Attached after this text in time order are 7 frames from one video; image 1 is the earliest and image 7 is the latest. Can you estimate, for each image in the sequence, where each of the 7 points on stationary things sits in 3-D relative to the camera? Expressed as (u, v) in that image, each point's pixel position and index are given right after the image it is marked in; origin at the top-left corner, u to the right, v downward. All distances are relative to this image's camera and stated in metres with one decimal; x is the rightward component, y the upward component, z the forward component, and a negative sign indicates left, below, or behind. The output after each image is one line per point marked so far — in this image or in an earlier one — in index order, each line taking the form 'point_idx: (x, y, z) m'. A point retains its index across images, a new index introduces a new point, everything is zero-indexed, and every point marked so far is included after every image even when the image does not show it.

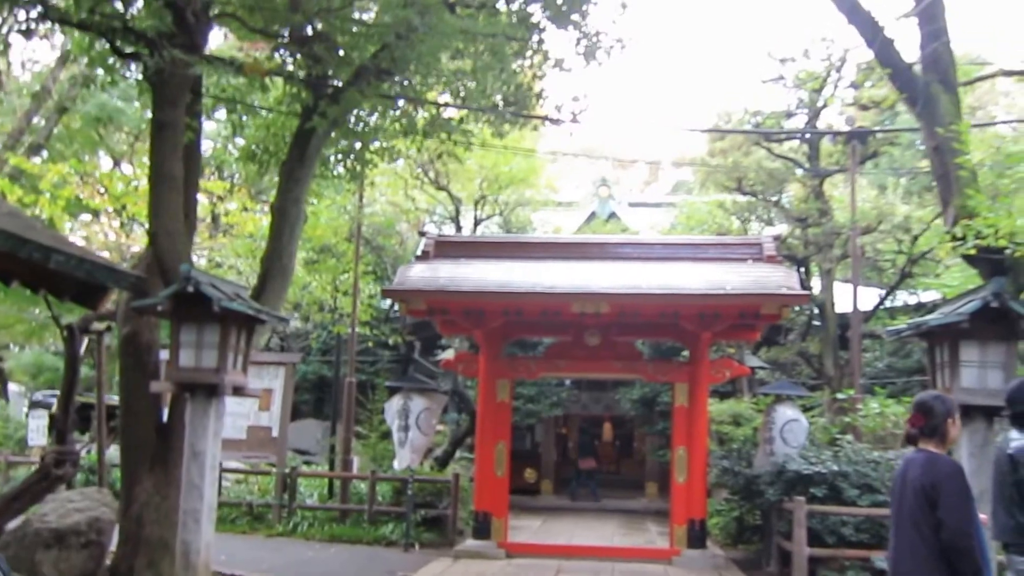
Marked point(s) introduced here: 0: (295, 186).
0: (-2.0, +0.9, +8.4) m
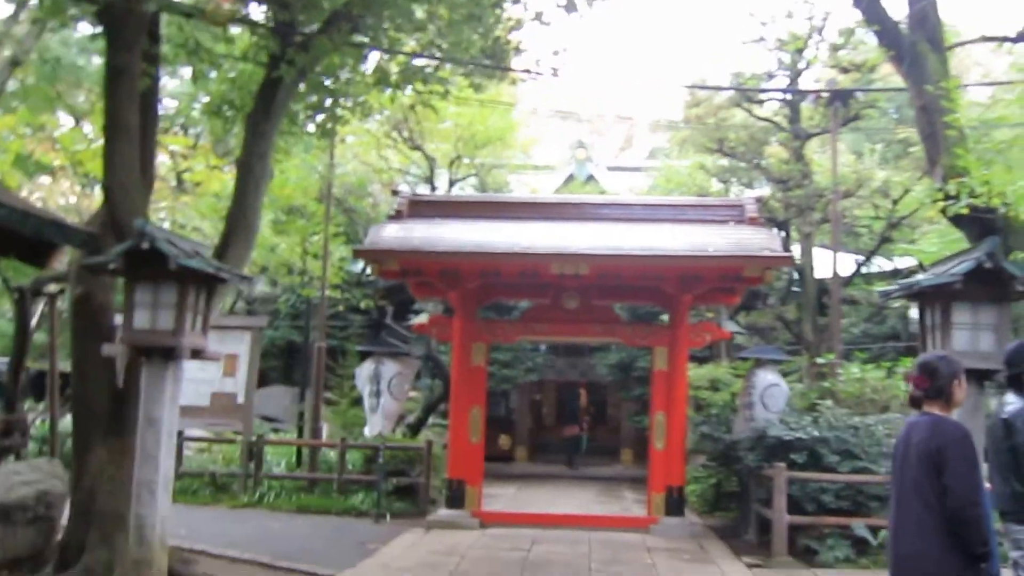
0: (-2.2, +1.3, +8.0) m
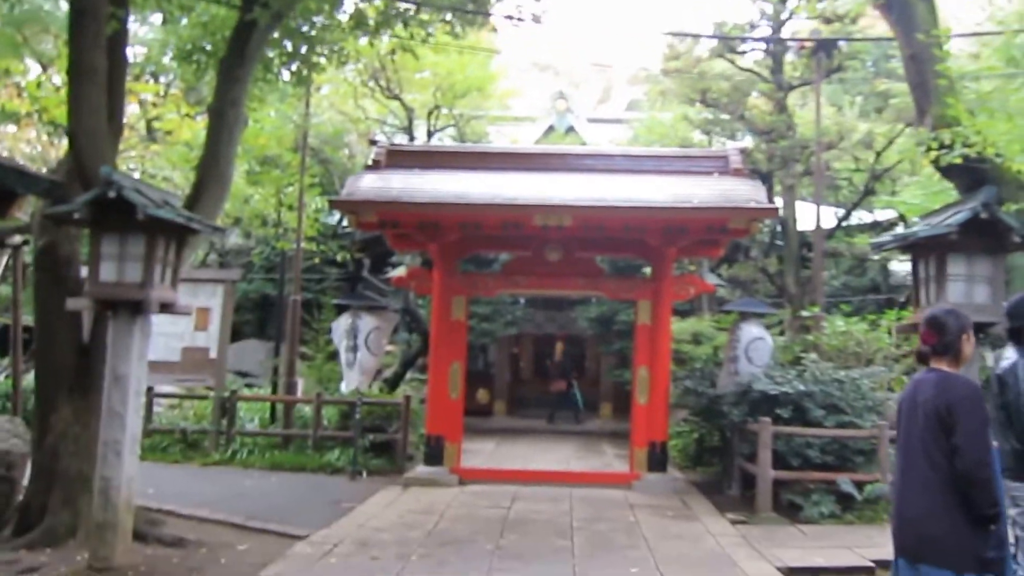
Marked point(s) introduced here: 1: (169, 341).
0: (-2.3, +1.7, +7.6) m
1: (-4.3, -0.7, +11.5) m
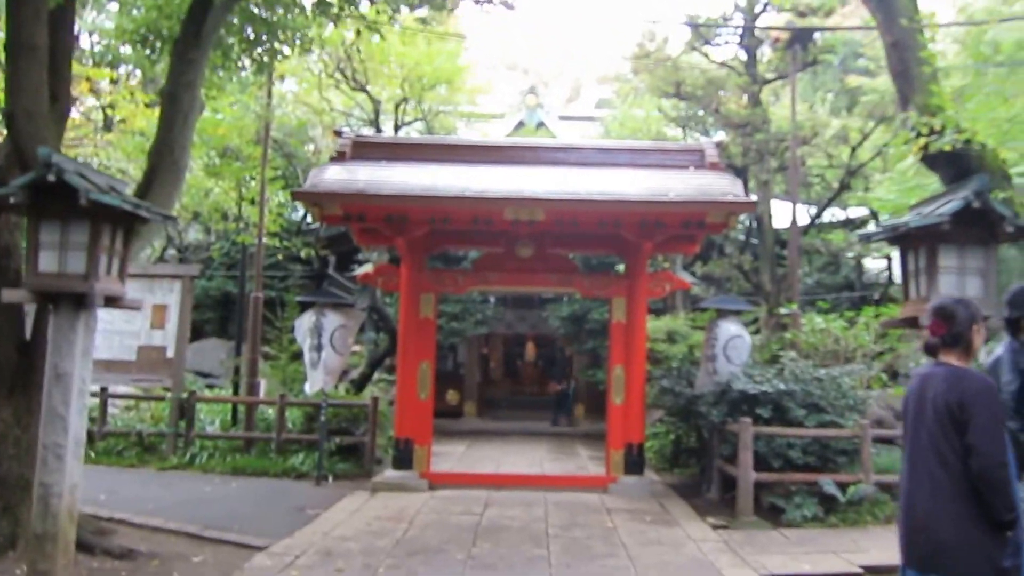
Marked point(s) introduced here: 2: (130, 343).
0: (-2.6, +1.7, +7.2) m
1: (-4.7, -0.6, +11.0) m
2: (-4.6, -0.7, +11.0) m
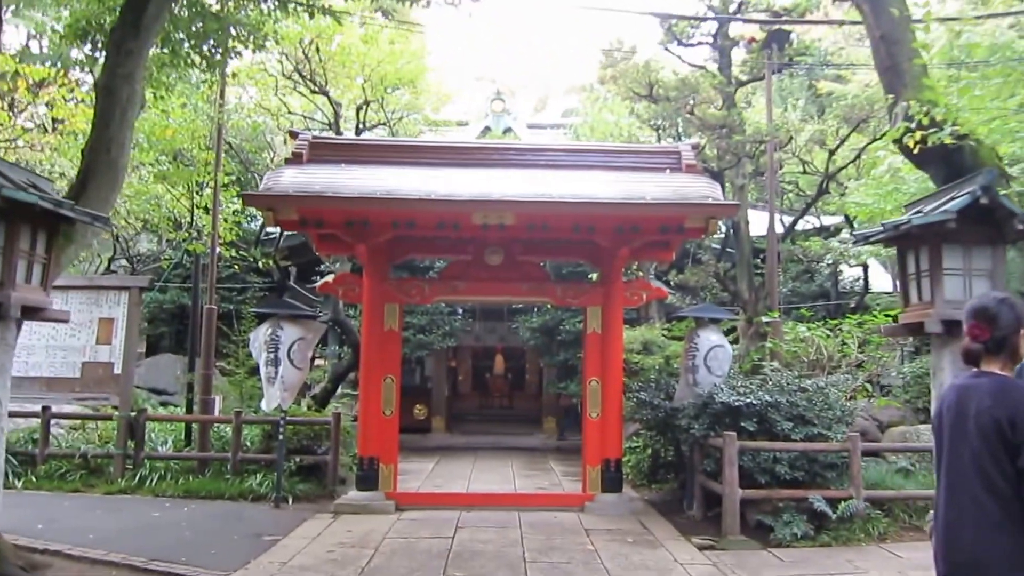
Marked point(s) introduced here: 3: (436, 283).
0: (-2.8, +1.7, +6.6) m
1: (-5.0, -0.8, +10.3) m
2: (-4.9, -0.8, +10.3) m
3: (-0.8, +0.1, +9.4) m
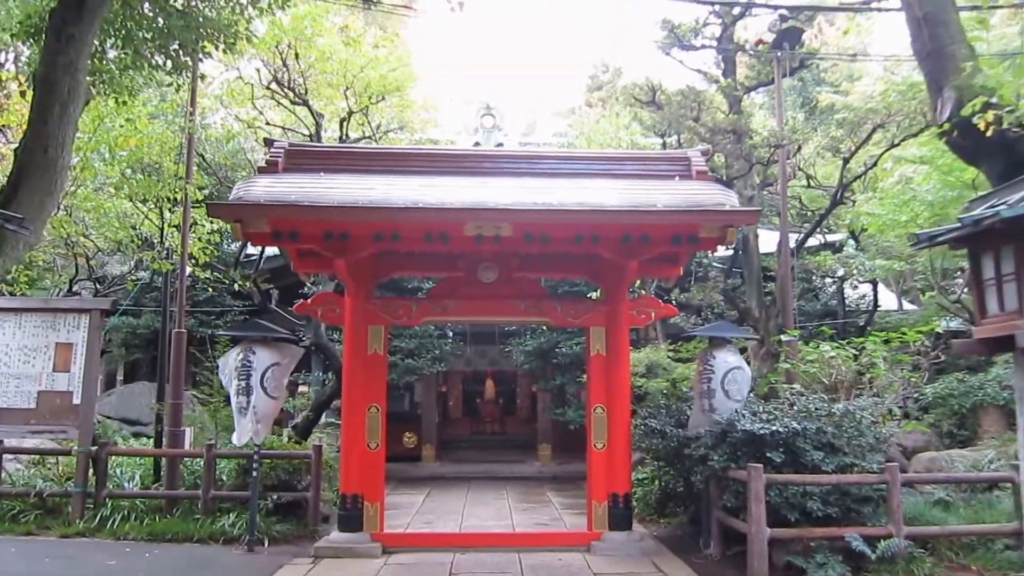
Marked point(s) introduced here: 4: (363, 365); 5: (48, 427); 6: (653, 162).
0: (-2.8, +1.5, +5.8) m
1: (-5.1, -1.0, +9.4) m
2: (-5.0, -1.1, +9.4) m
3: (-0.8, -0.1, +8.6) m
4: (-1.4, -0.7, +8.5) m
5: (-4.7, -1.4, +9.3) m
6: (+1.4, +1.2, +8.9) m
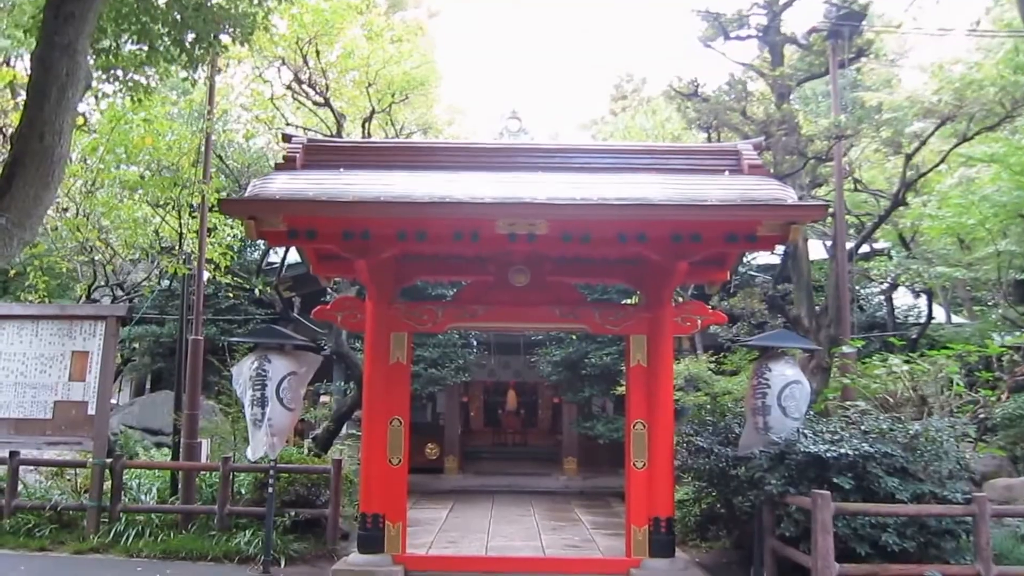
0: (-2.6, +1.5, +5.2) m
1: (-4.7, -1.0, +8.9) m
2: (-4.6, -1.1, +8.9) m
3: (-0.5, -0.2, +7.9) m
4: (-1.1, -0.7, +7.8) m
5: (-4.4, -1.5, +8.8) m
6: (+1.7, +1.2, +8.2) m
